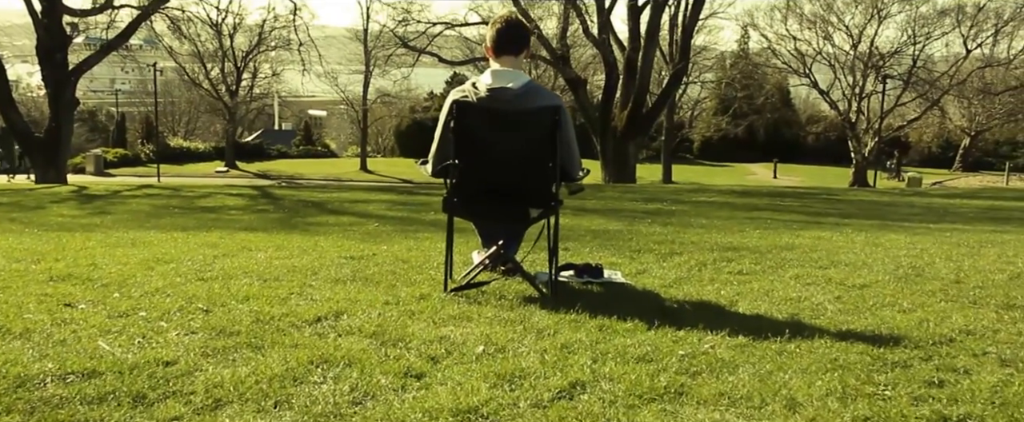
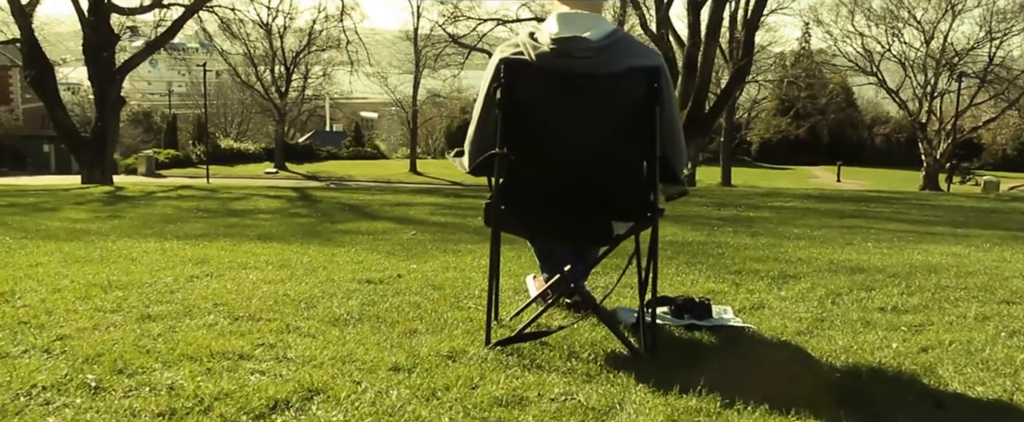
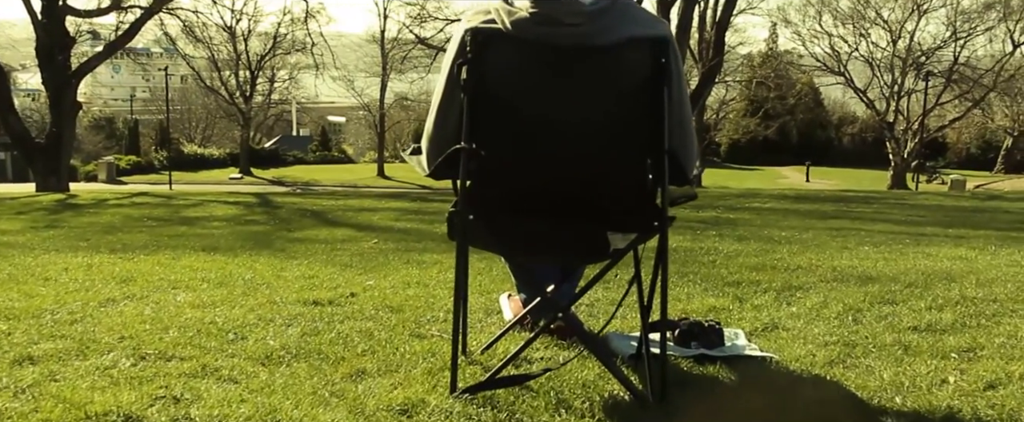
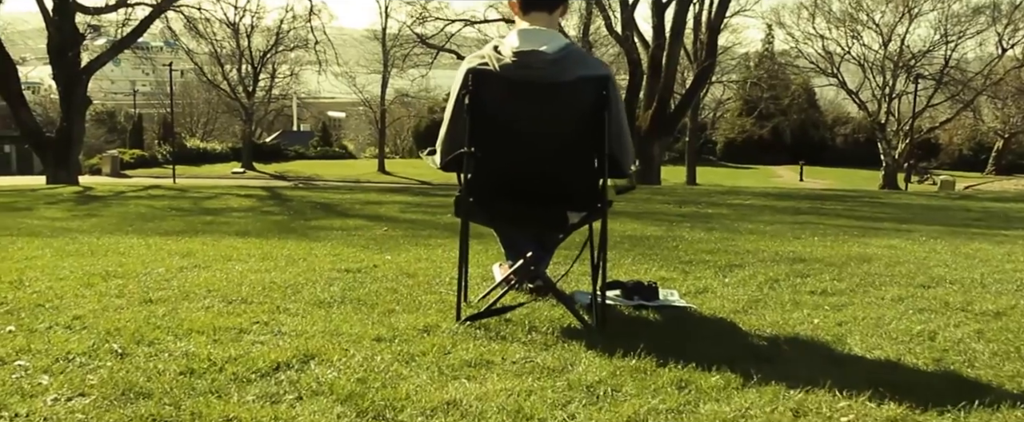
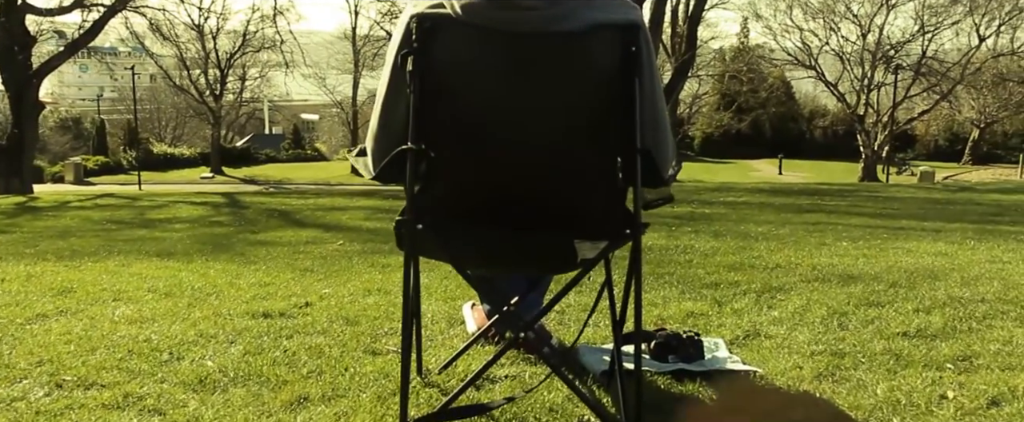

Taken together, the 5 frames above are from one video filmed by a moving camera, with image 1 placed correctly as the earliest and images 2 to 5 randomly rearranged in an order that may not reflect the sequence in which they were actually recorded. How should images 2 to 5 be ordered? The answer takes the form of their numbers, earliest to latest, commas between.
4, 2, 3, 5
